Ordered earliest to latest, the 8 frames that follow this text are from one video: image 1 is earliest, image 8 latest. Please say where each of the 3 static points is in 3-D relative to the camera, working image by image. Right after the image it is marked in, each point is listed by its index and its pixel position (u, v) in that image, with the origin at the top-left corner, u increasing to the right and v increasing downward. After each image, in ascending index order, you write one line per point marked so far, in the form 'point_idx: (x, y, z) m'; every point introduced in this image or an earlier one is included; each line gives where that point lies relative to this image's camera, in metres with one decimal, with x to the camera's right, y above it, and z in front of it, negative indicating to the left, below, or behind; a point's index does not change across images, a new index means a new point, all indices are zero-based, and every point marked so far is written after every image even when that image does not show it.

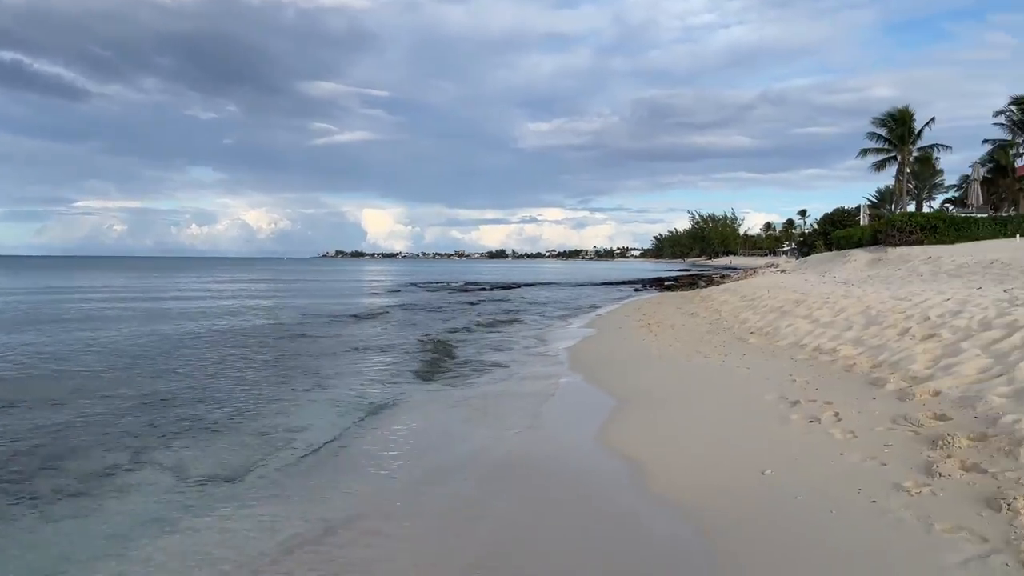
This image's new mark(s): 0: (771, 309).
0: (+4.0, -0.3, +12.8) m
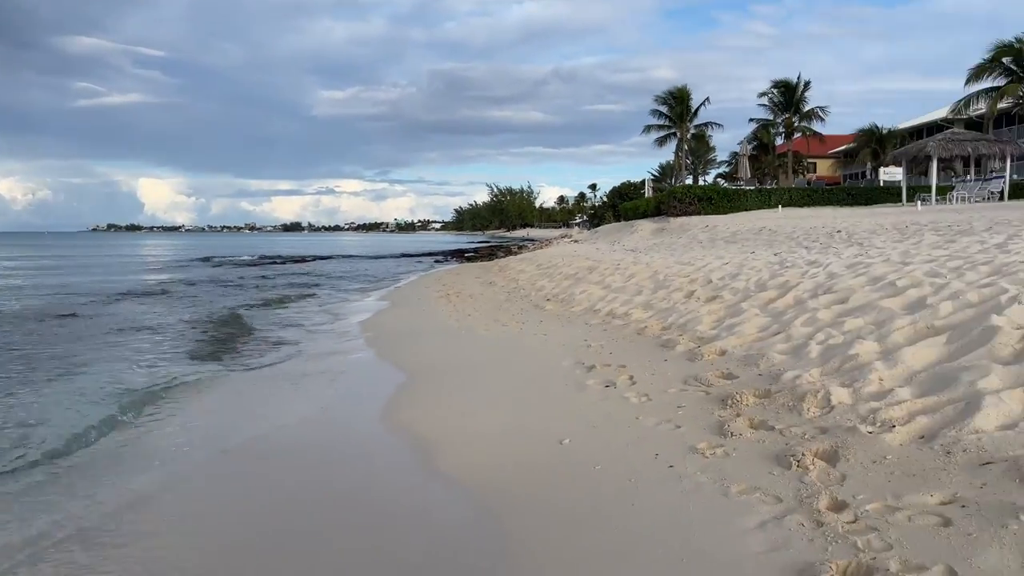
0: (+0.8, +0.2, +12.9) m
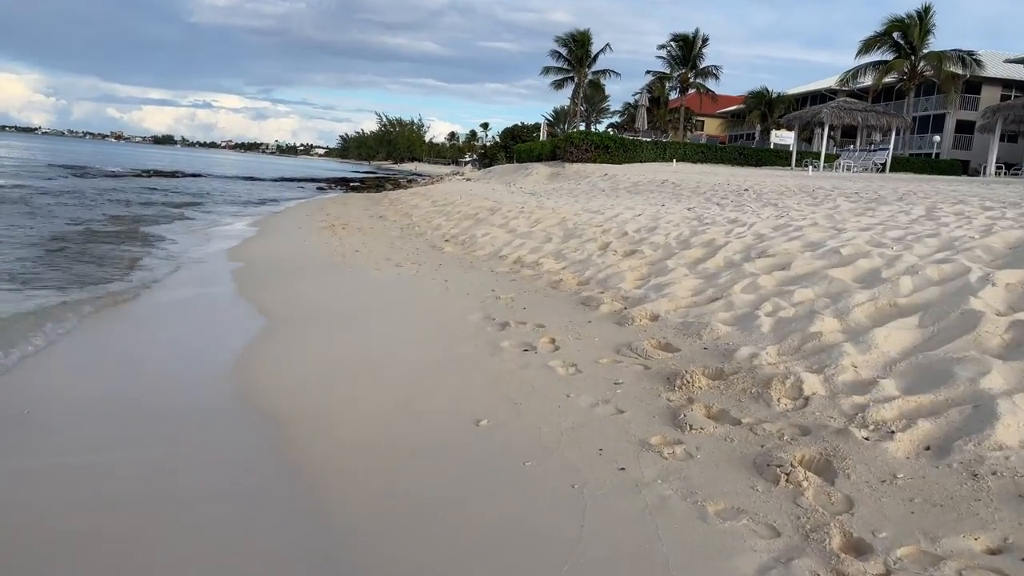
0: (-0.7, +1.0, +12.0) m
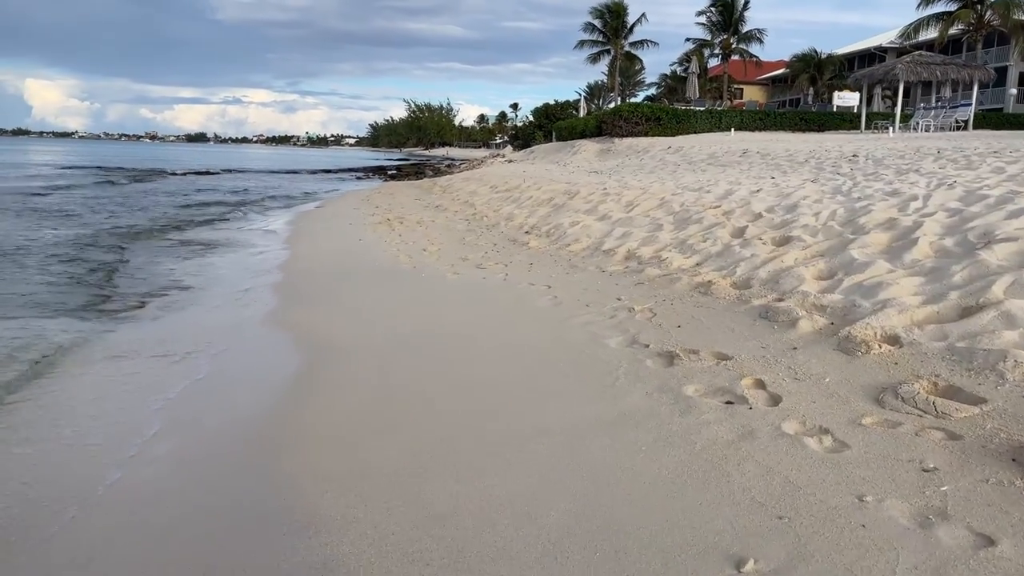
0: (+0.3, +1.1, +10.5) m
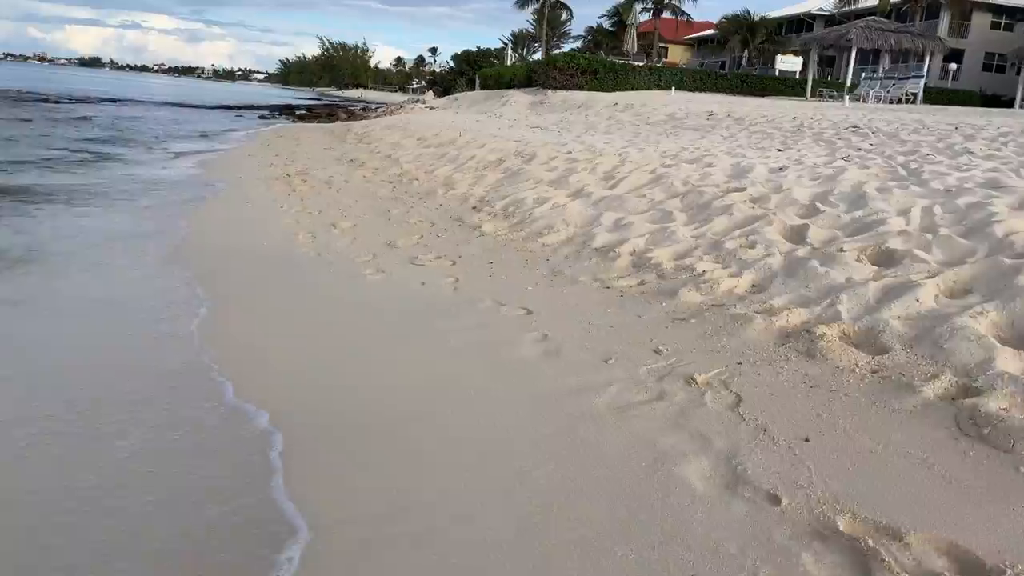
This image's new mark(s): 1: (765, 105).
0: (-0.3, +1.2, +8.2) m
1: (+4.7, +3.4, +15.3) m
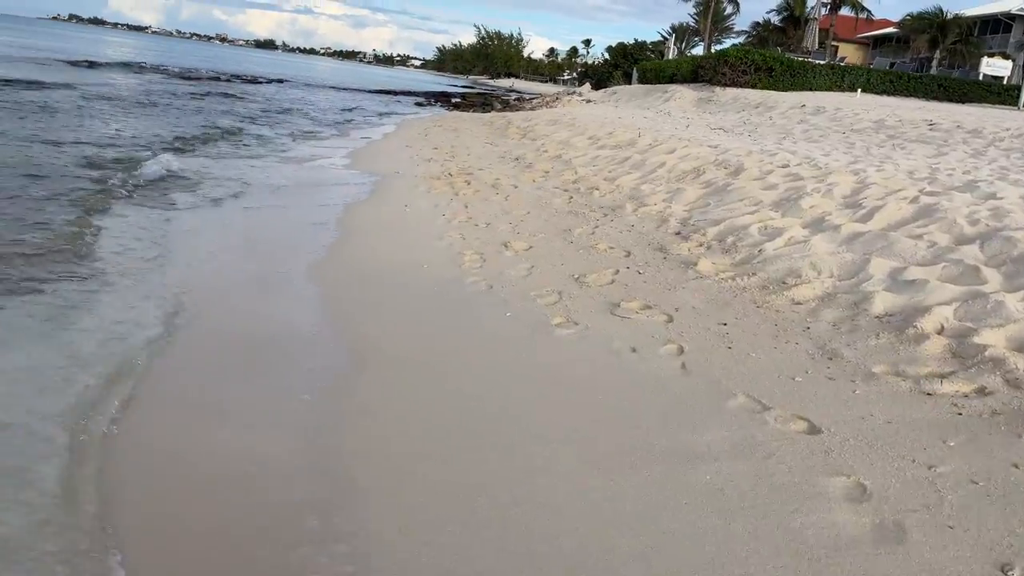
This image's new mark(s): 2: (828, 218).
0: (+1.4, +1.0, +6.9) m
1: (+7.6, +2.7, +13.1) m
2: (+1.9, +0.4, +4.9) m
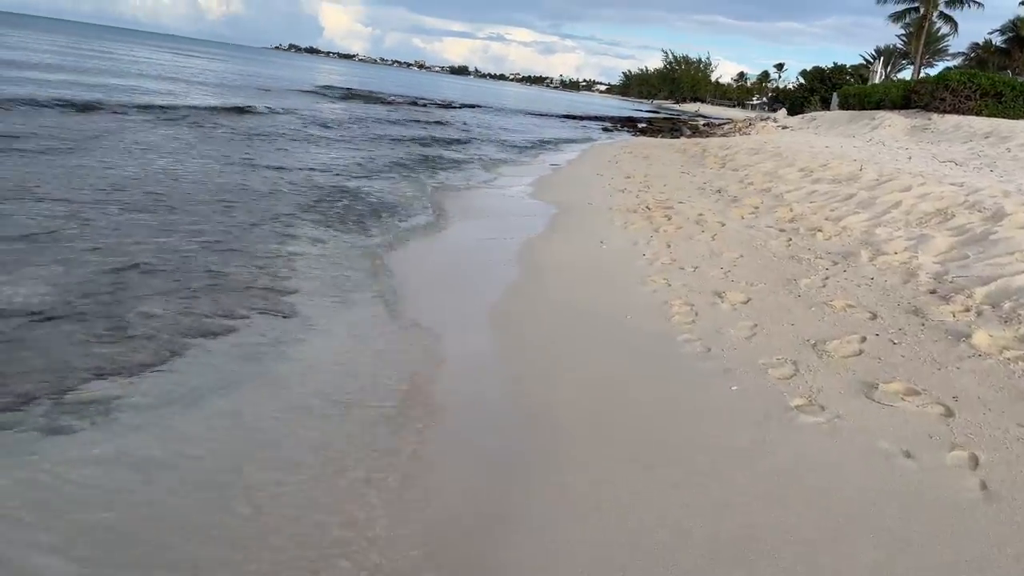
0: (+2.9, +0.5, +6.0) m
1: (+10.4, +1.8, +10.7) m
2: (+3.0, 0.0, +3.9) m
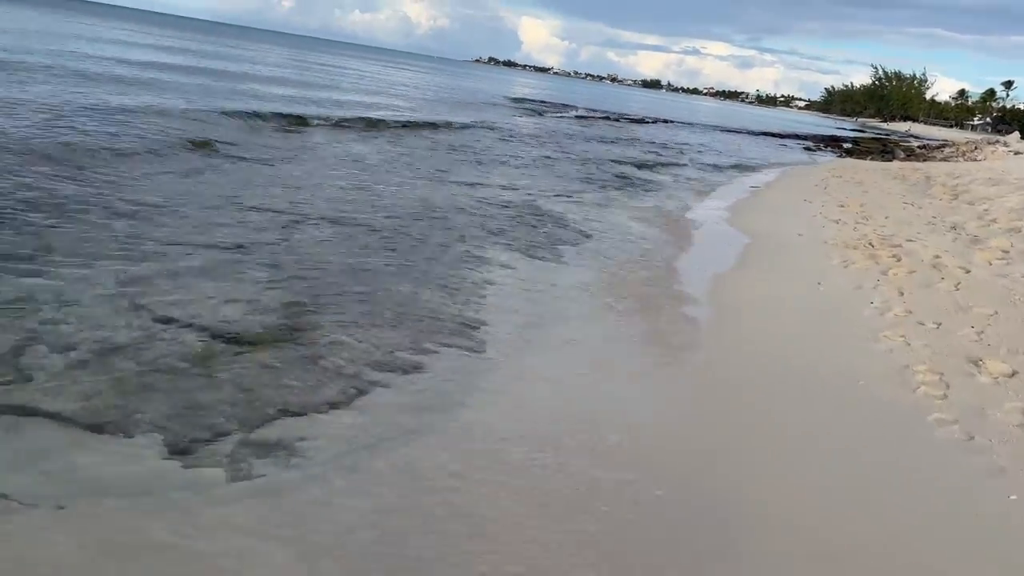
0: (+4.2, +0.1, +4.8) m
1: (+12.6, +0.7, +7.8) m
2: (+3.8, -0.4, +2.8) m
